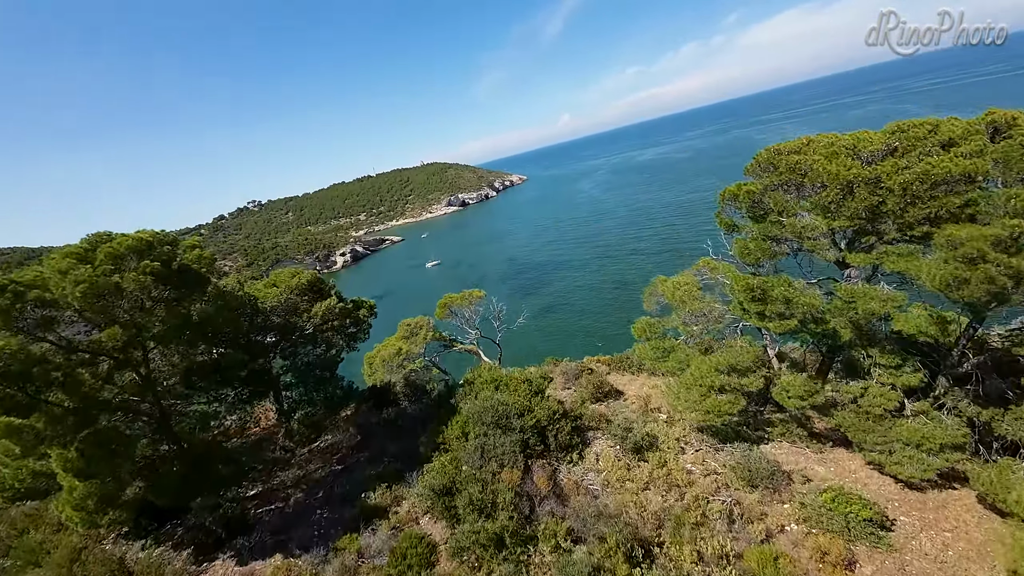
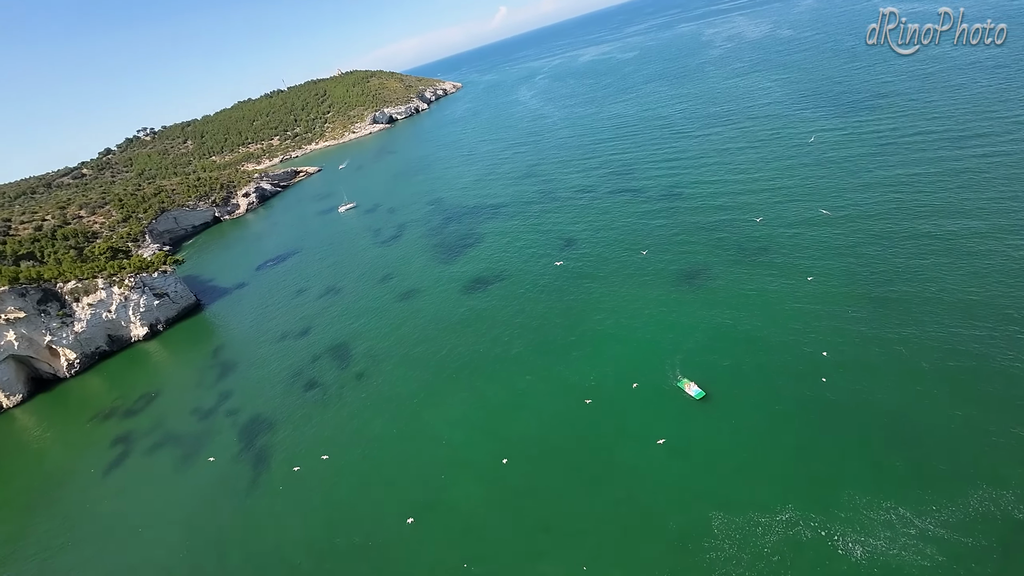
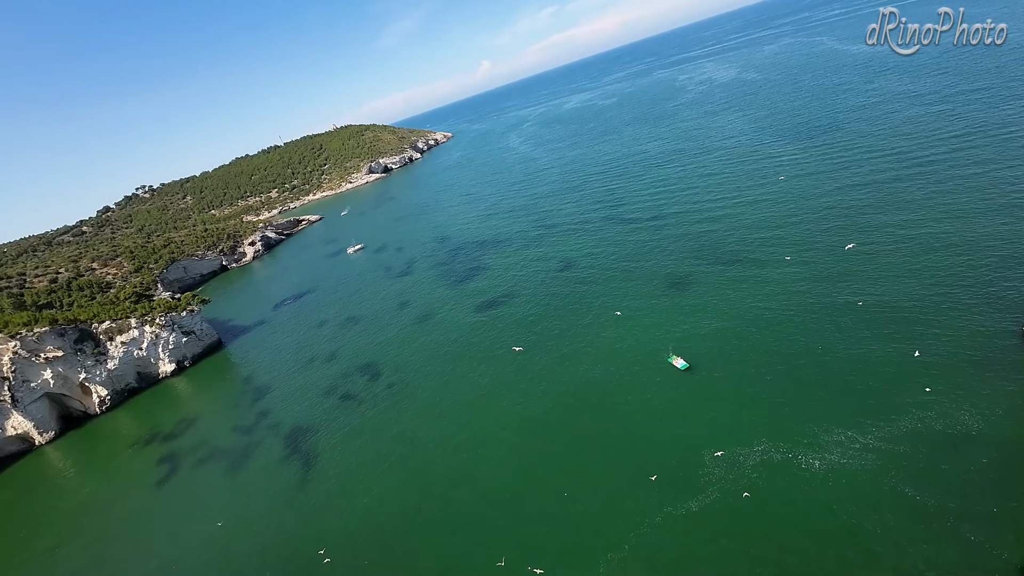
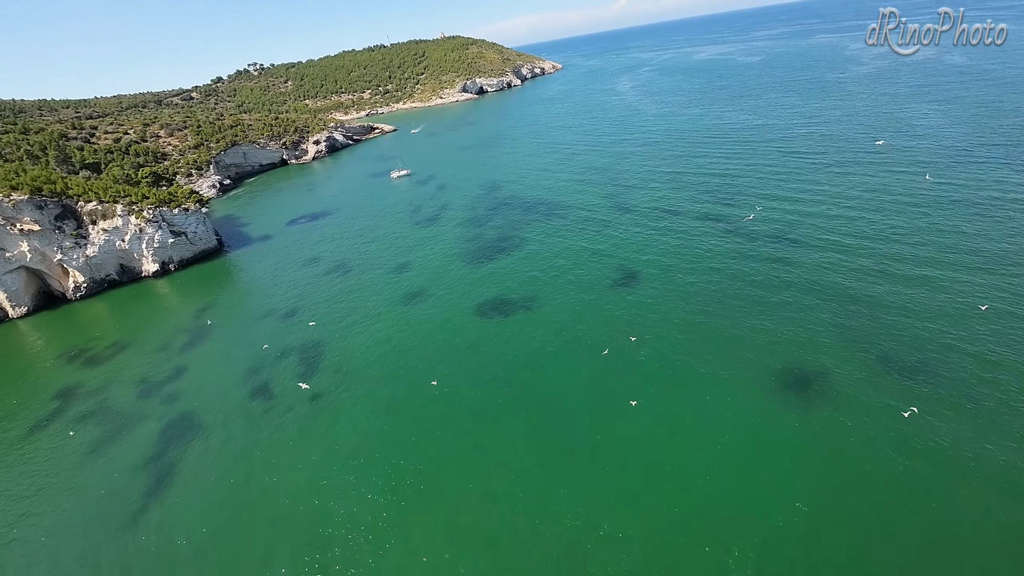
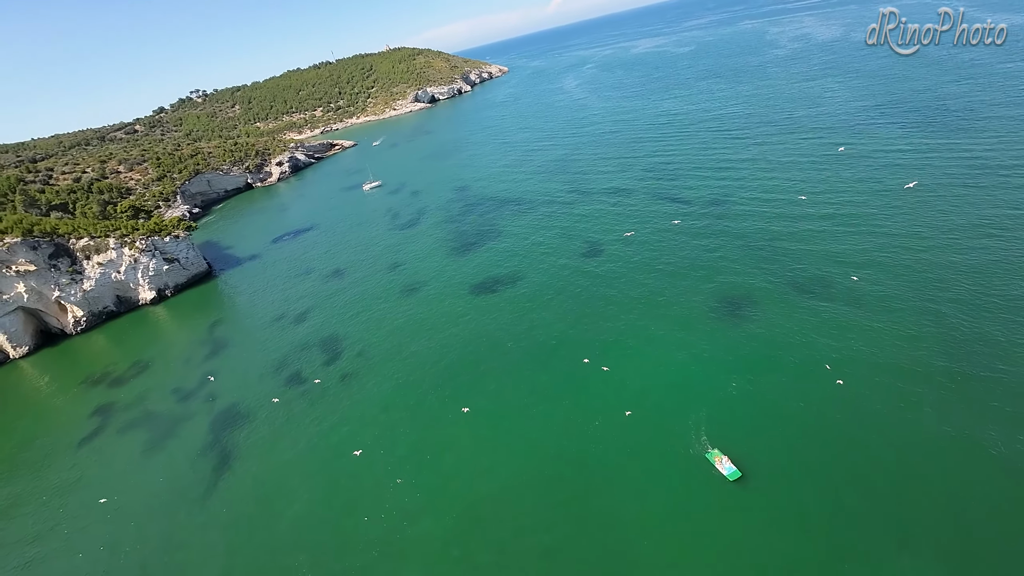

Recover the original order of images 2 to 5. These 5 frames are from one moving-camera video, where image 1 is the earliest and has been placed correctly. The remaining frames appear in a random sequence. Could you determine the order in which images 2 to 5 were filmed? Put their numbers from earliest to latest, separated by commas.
3, 2, 5, 4
